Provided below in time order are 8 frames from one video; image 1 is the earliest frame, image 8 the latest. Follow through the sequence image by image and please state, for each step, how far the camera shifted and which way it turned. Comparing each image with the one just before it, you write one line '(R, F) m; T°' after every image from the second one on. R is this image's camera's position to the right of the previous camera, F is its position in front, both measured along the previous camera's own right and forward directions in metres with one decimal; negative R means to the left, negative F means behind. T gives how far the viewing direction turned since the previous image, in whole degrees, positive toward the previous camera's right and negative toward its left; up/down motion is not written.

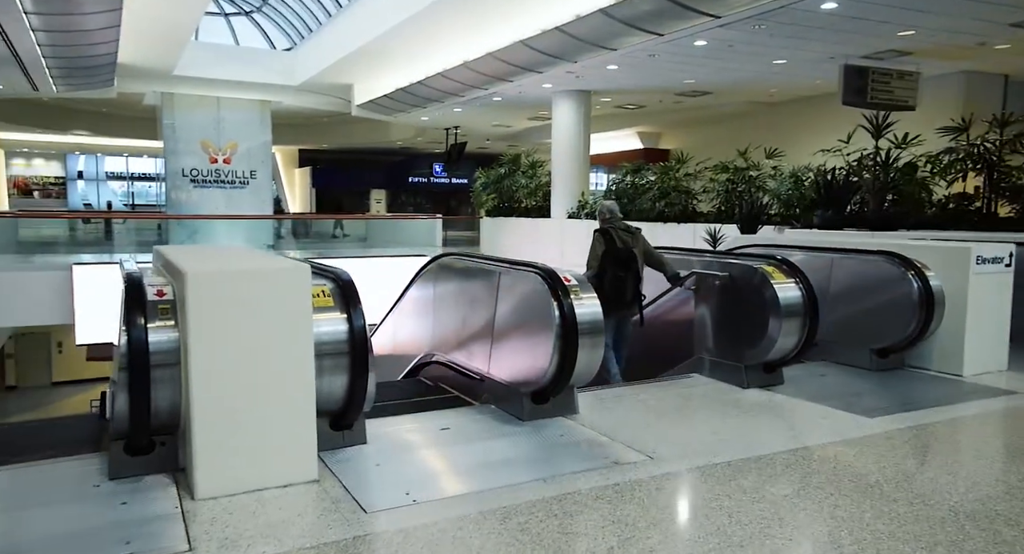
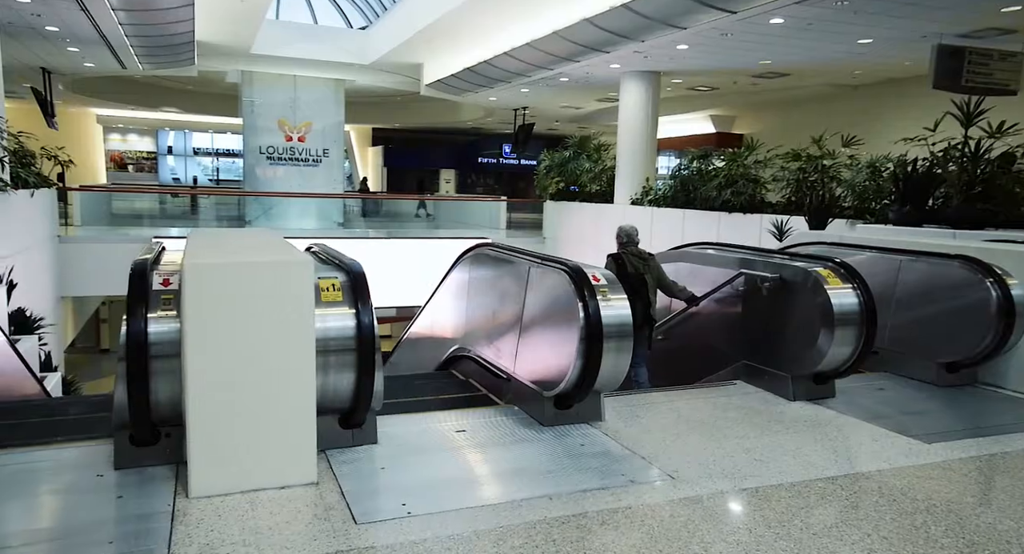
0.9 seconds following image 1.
(+0.2, +0.2) m; -6°
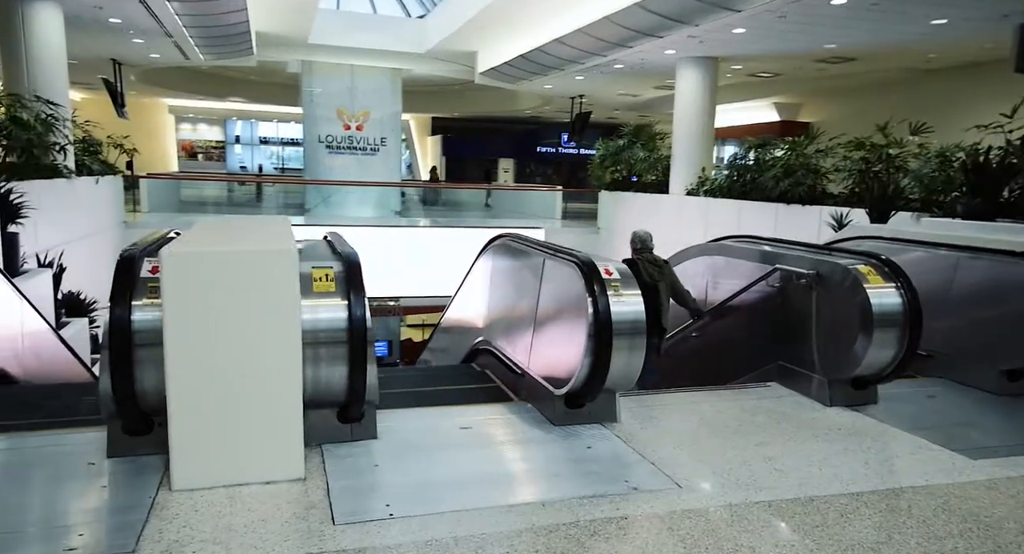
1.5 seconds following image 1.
(+0.2, +0.2) m; -5°
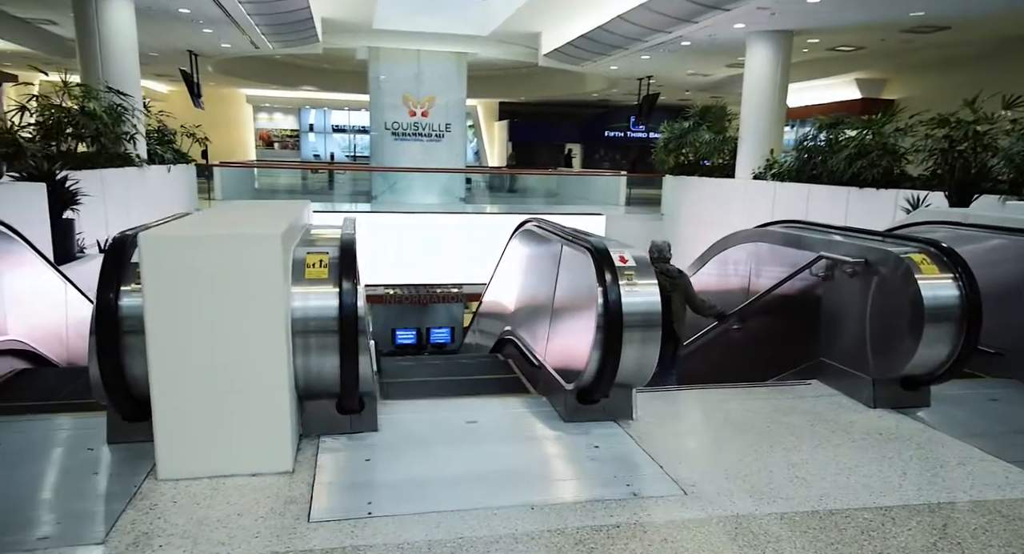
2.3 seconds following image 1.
(+0.3, +0.2) m; -6°
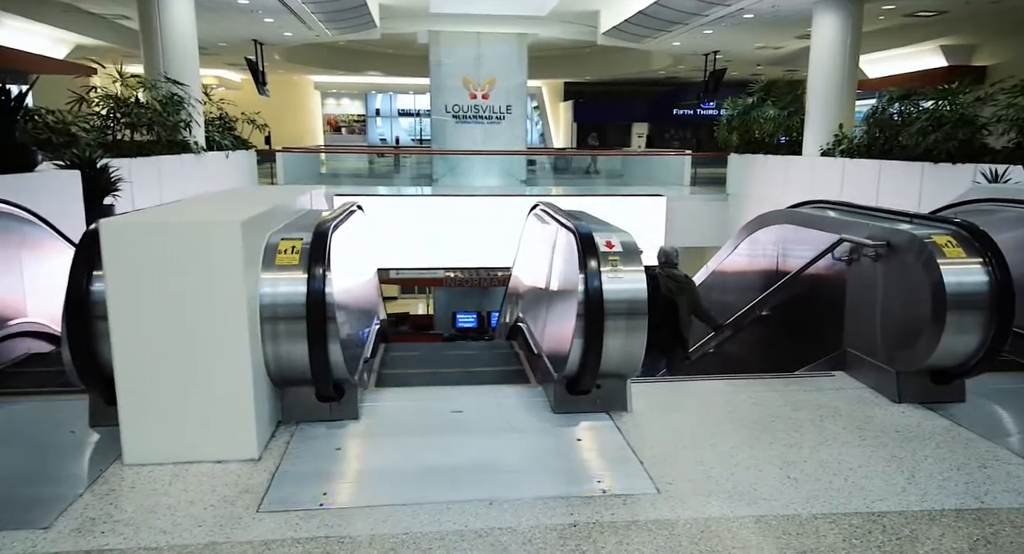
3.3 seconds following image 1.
(+0.4, +0.1) m; -6°
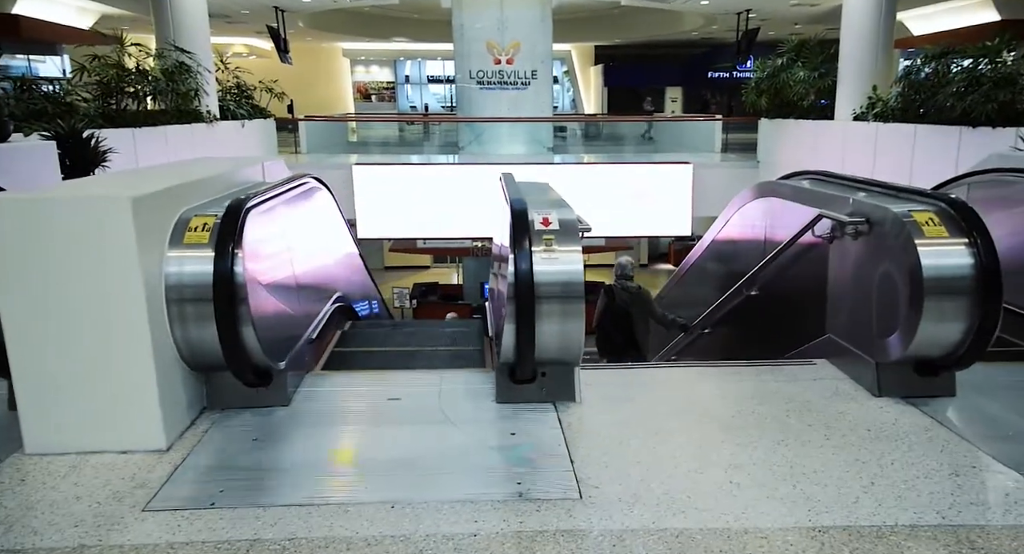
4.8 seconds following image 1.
(+0.4, +0.2) m; -3°
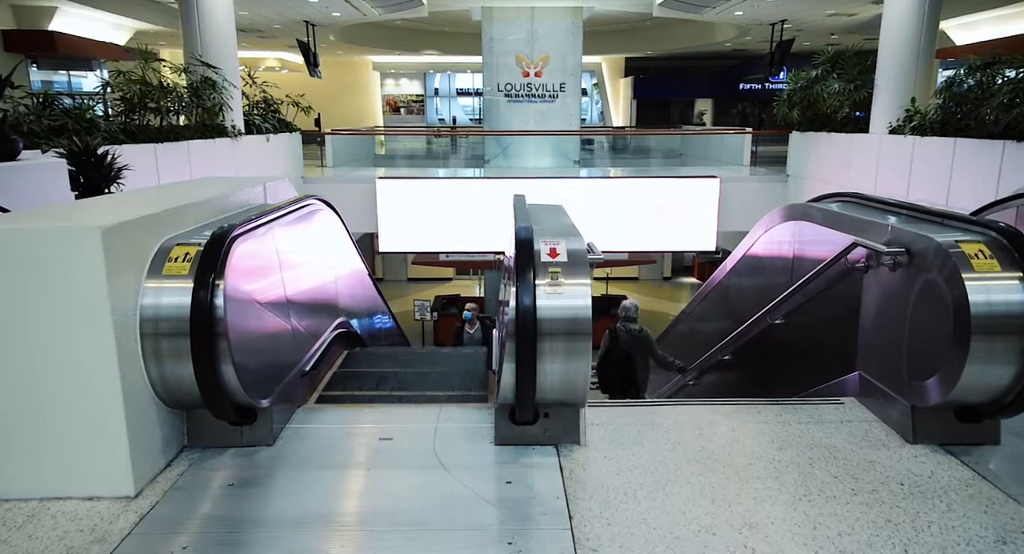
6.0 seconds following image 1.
(+0.1, +0.2) m; -2°
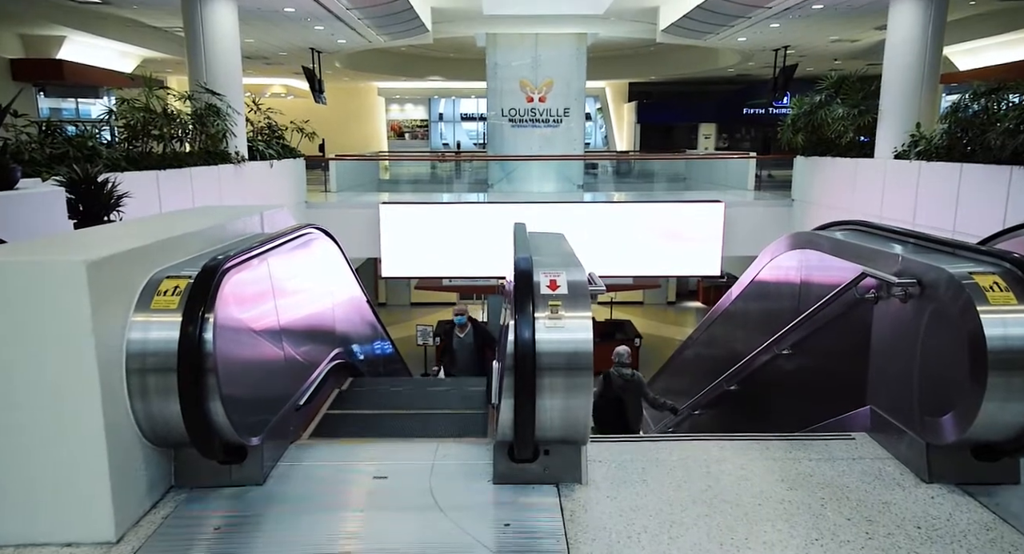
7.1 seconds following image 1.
(0.0, +0.1) m; 0°
